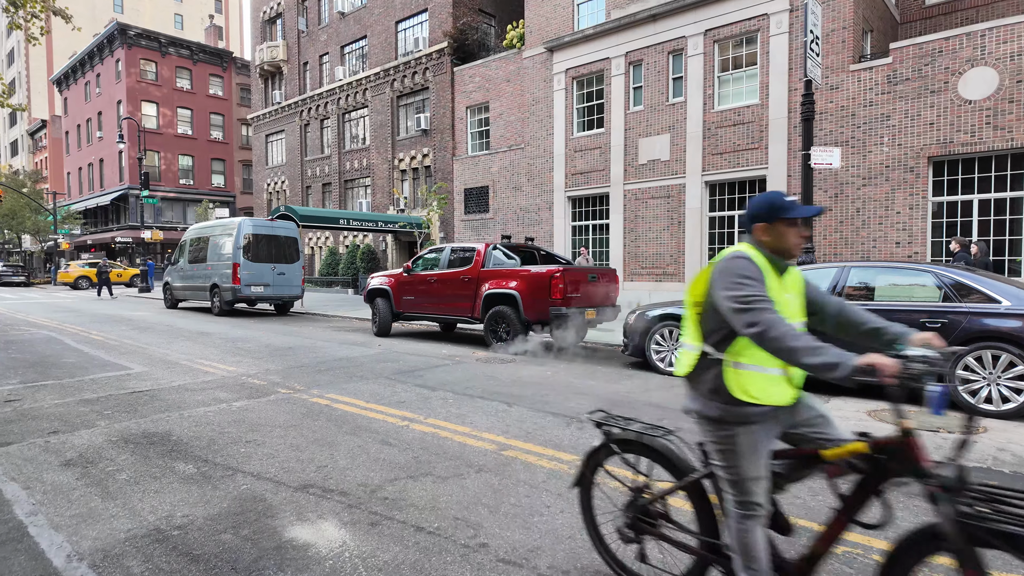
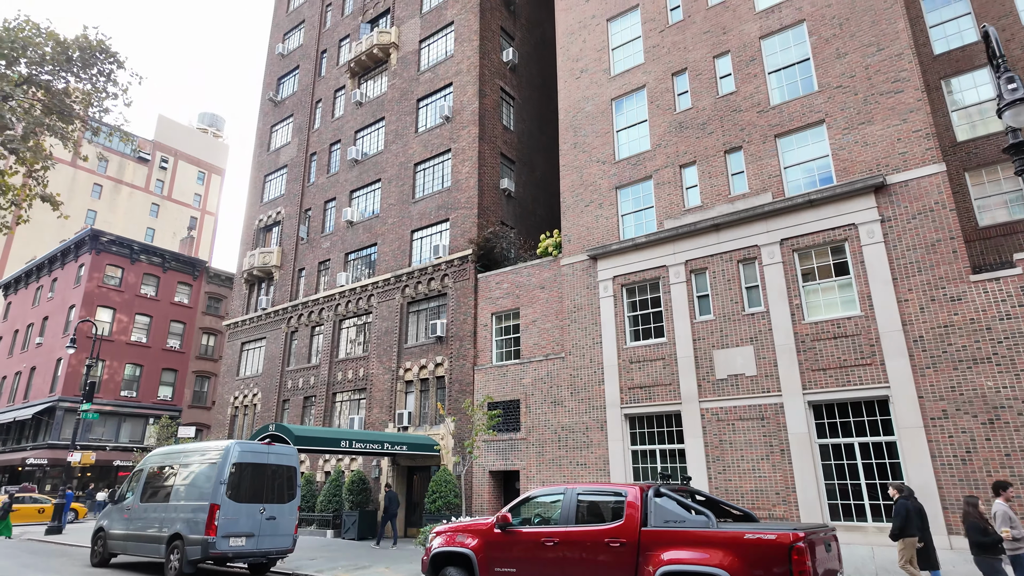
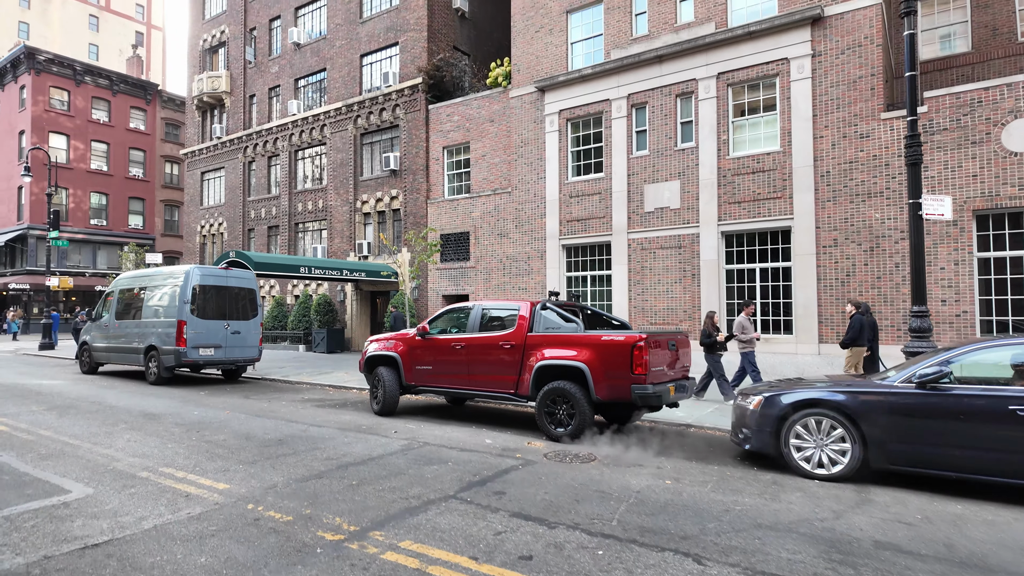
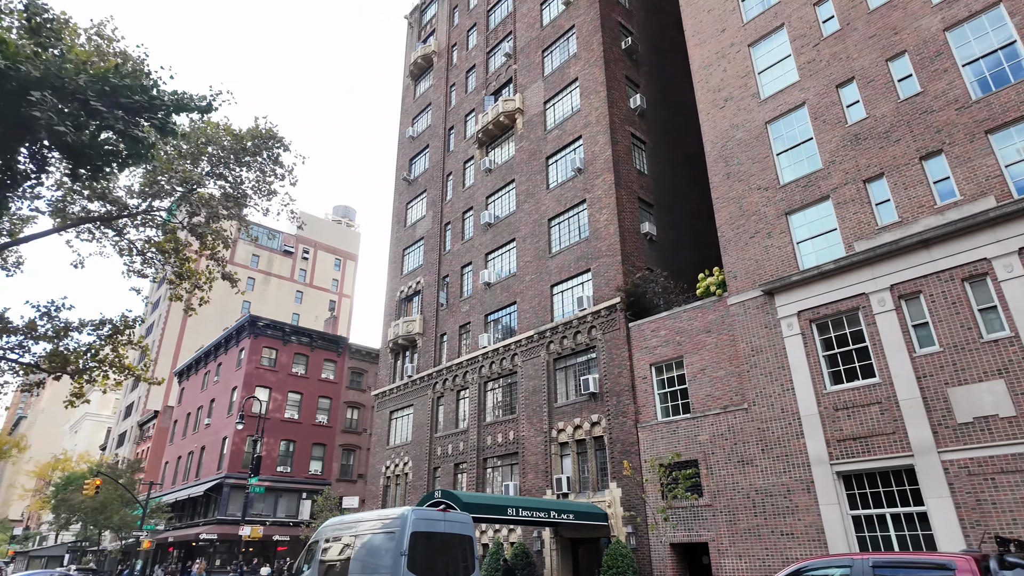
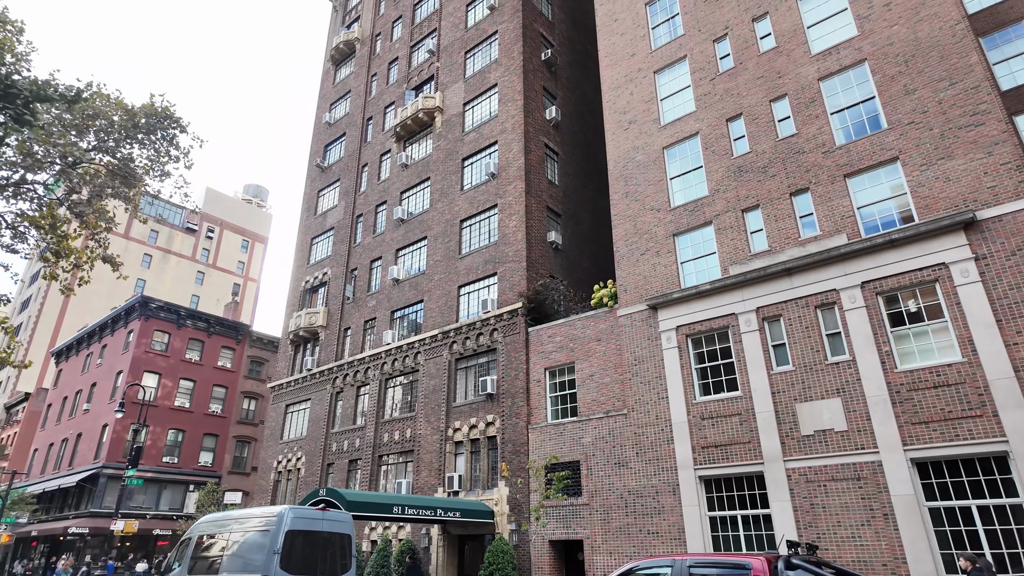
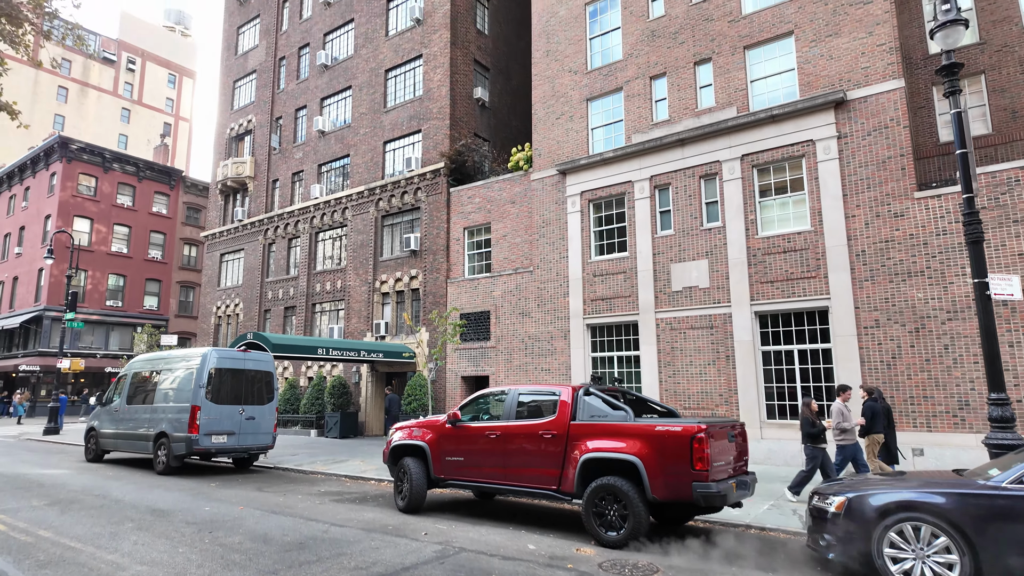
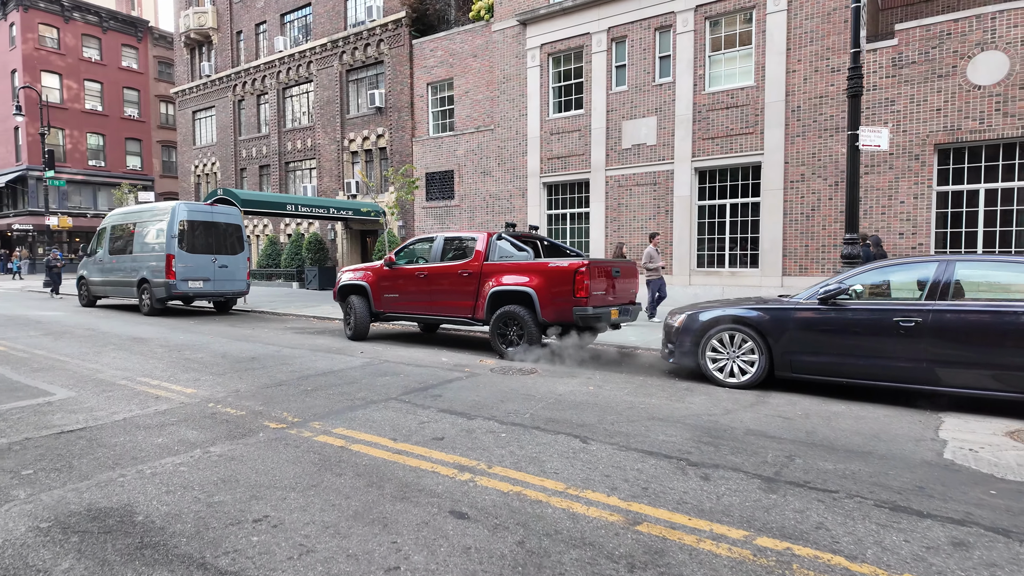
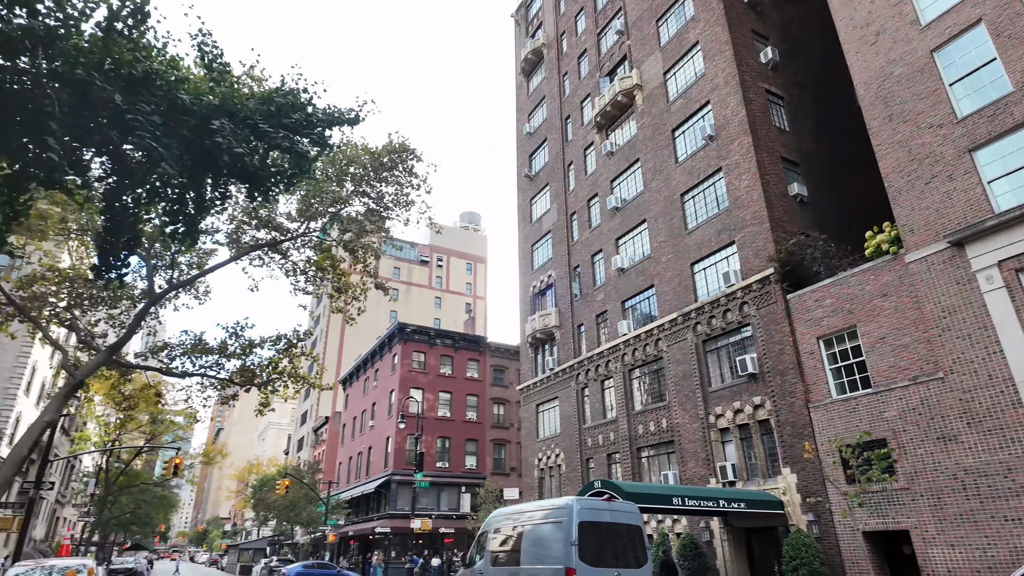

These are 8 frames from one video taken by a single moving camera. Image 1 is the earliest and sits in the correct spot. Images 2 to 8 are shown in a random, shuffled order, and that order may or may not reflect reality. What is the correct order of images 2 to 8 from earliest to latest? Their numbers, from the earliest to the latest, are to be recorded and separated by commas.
7, 3, 6, 2, 5, 4, 8
